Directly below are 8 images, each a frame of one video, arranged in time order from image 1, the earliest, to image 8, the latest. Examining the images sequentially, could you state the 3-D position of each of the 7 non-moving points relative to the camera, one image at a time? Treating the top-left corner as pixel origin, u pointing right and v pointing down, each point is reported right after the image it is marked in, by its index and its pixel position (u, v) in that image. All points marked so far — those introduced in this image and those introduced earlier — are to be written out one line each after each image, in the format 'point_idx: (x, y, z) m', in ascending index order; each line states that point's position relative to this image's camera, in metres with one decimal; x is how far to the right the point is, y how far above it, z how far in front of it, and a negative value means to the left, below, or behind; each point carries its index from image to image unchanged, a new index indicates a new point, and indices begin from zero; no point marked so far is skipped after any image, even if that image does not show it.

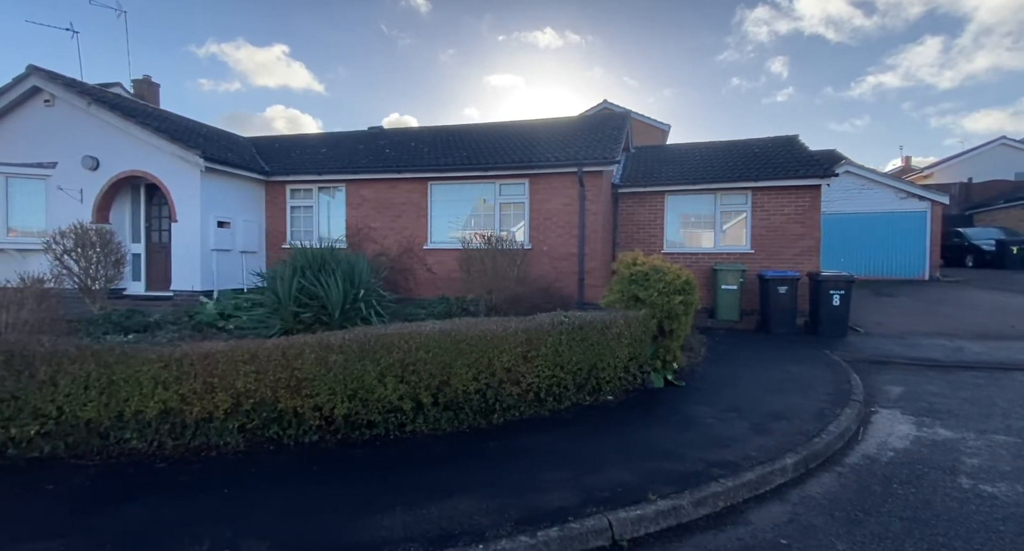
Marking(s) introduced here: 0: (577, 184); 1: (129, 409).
0: (+1.5, +2.0, +10.1) m
1: (-3.1, -1.1, +3.6) m
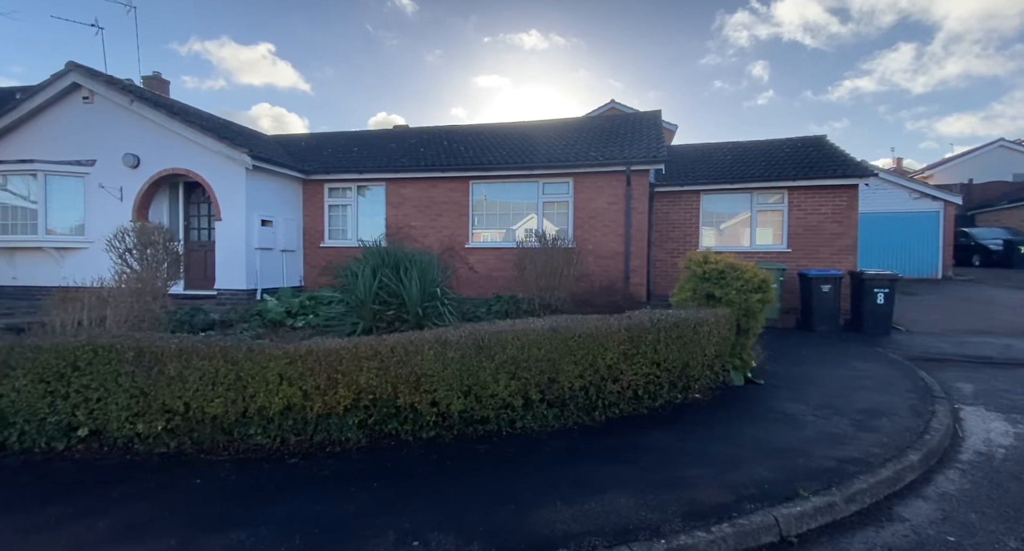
0: (+2.5, +2.1, +10.1) m
1: (-2.1, -1.0, +3.6) m
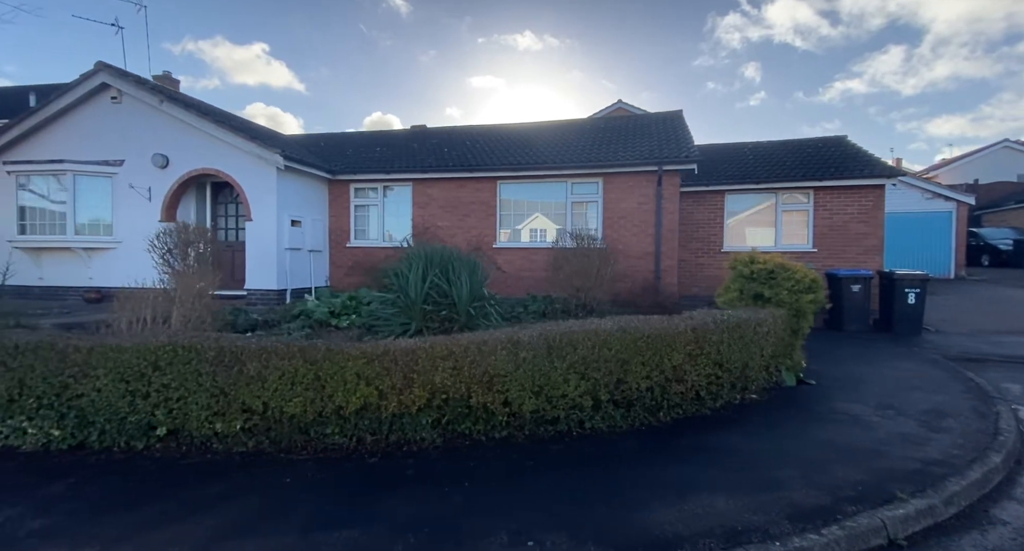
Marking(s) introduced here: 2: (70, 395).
0: (+3.2, +2.0, +10.0) m
1: (-1.5, -1.0, +3.6) m
2: (-3.5, -1.0, +3.7) m
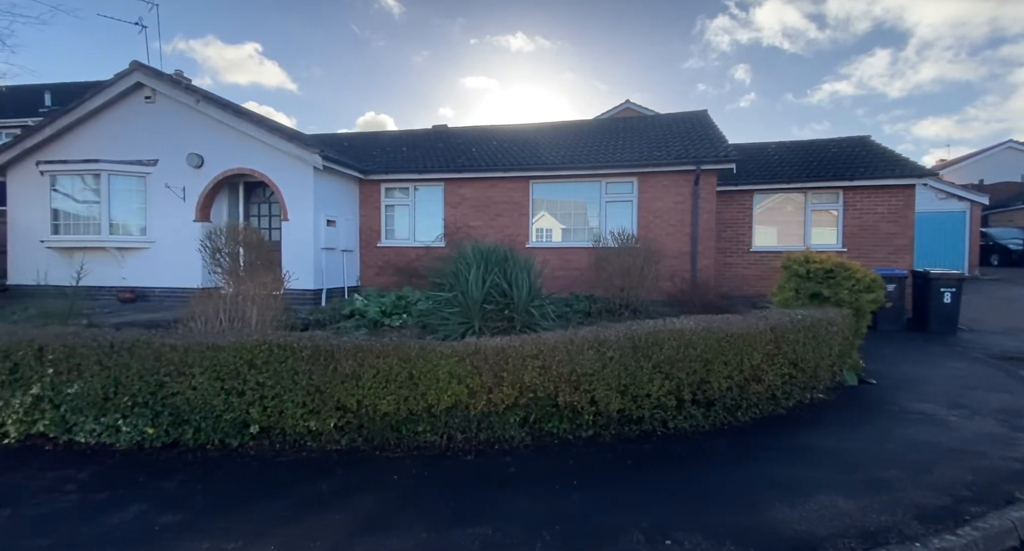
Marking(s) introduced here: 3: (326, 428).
0: (+4.0, +2.1, +10.0) m
1: (-0.7, -1.0, +3.6) m
2: (-2.8, -0.9, +3.7) m
3: (-1.5, -1.2, +3.6) m
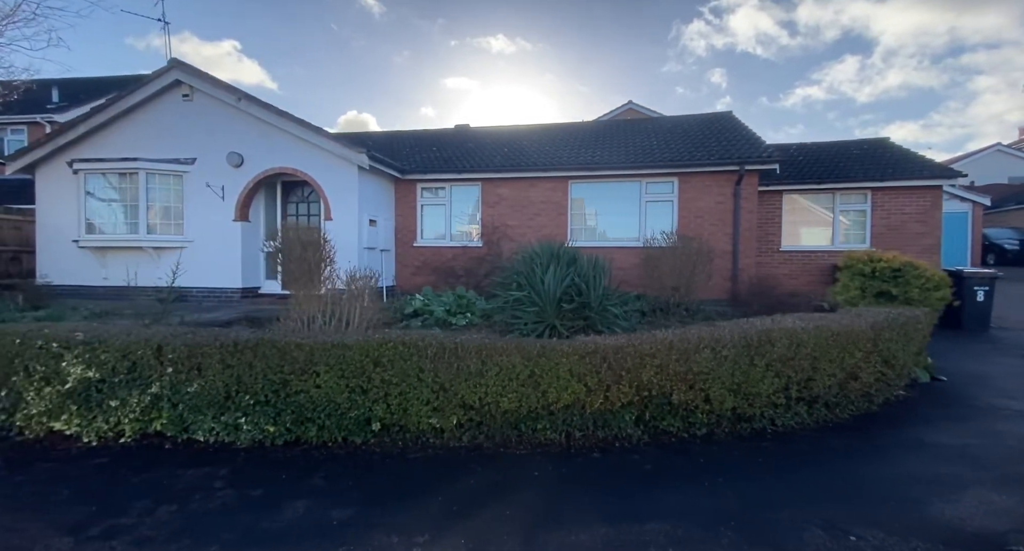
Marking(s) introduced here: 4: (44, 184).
0: (+4.9, +2.1, +10.1) m
1: (+0.3, -1.0, +3.7) m
2: (-1.8, -0.9, +3.7) m
3: (-0.5, -1.2, +3.7) m
4: (-11.5, +2.2, +11.1) m
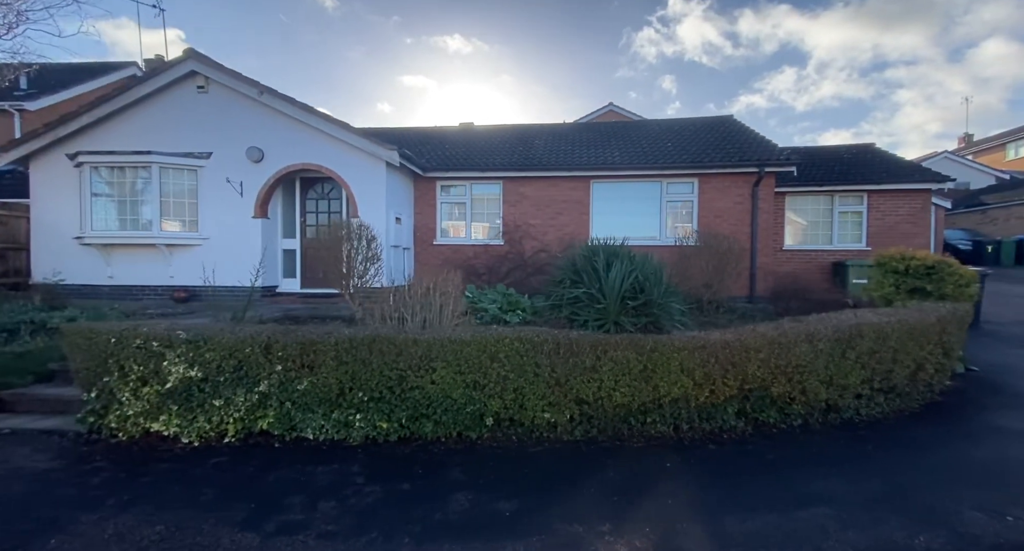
0: (+5.5, +2.1, +10.4) m
1: (+1.2, -1.0, +3.8) m
2: (-0.9, -0.9, +3.7) m
3: (+0.4, -1.2, +3.7) m
4: (-11.0, +2.3, +10.5) m
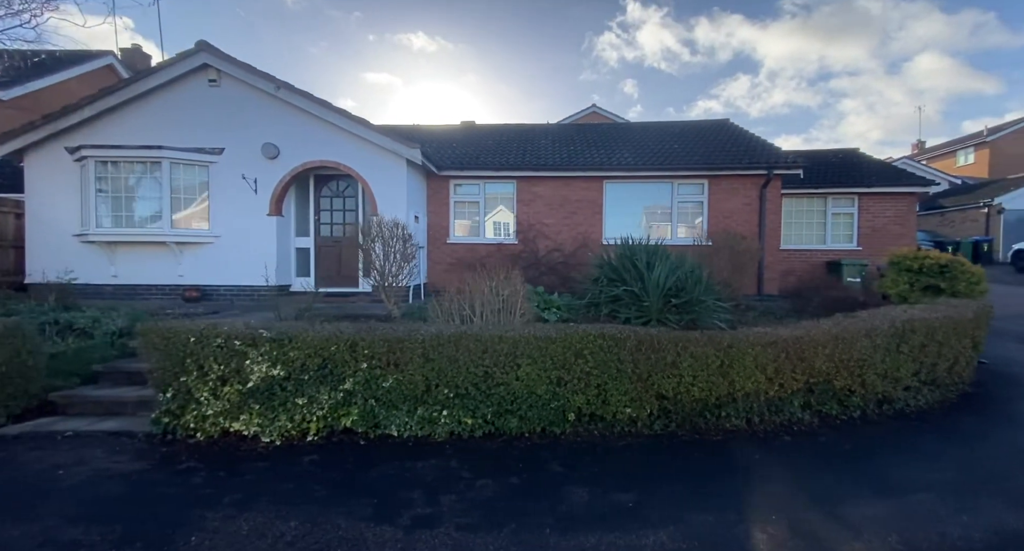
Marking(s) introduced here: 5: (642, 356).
0: (+5.9, +2.1, +10.8) m
1: (+1.9, -1.0, +3.9) m
2: (-0.2, -0.9, +3.7) m
3: (+1.1, -1.2, +3.8) m
4: (-10.6, +2.3, +10.1) m
5: (+1.1, -0.7, +3.8) m
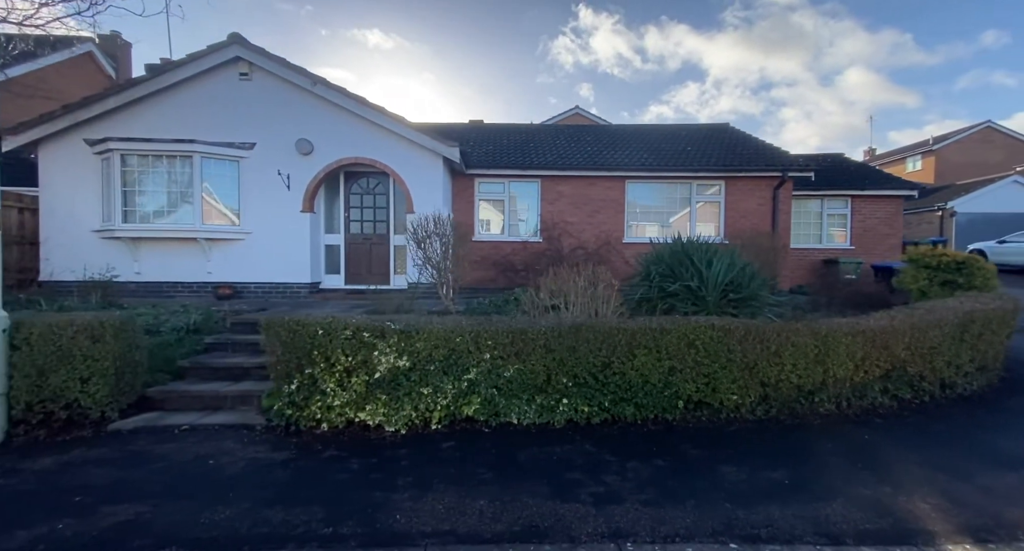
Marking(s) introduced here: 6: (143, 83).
0: (+6.5, +2.2, +11.2) m
1: (+2.9, -0.9, +4.2) m
2: (+0.8, -0.8, +3.9) m
3: (+2.1, -1.1, +4.1) m
4: (-9.9, +2.4, +9.7) m
5: (+2.1, -0.6, +4.0) m
6: (-7.7, +4.0, +9.5) m
